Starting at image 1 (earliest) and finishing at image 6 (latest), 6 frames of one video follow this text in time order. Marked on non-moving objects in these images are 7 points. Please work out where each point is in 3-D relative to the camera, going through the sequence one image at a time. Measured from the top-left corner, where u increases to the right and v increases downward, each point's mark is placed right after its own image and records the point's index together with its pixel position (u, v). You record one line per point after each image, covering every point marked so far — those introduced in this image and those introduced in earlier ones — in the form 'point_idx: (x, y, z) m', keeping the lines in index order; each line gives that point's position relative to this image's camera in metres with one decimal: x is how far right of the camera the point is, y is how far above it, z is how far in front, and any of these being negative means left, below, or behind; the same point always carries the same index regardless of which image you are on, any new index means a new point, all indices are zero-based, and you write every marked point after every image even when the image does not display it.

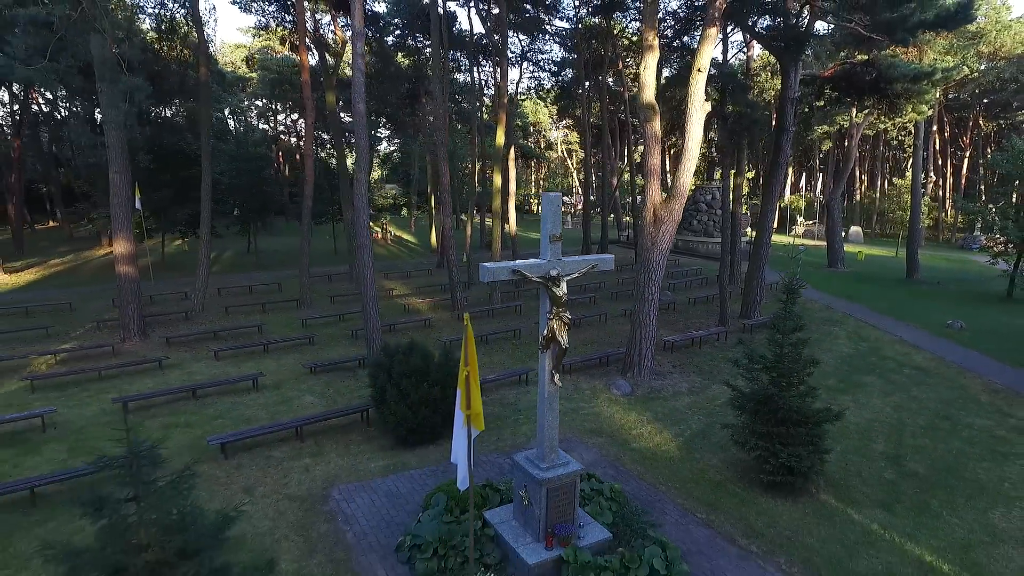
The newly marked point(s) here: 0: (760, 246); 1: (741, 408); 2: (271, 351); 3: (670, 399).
0: (+6.6, +1.1, +15.4) m
1: (+3.1, -1.6, +7.8) m
2: (-5.6, -1.4, +13.6) m
3: (+2.9, -2.0, +10.7) m
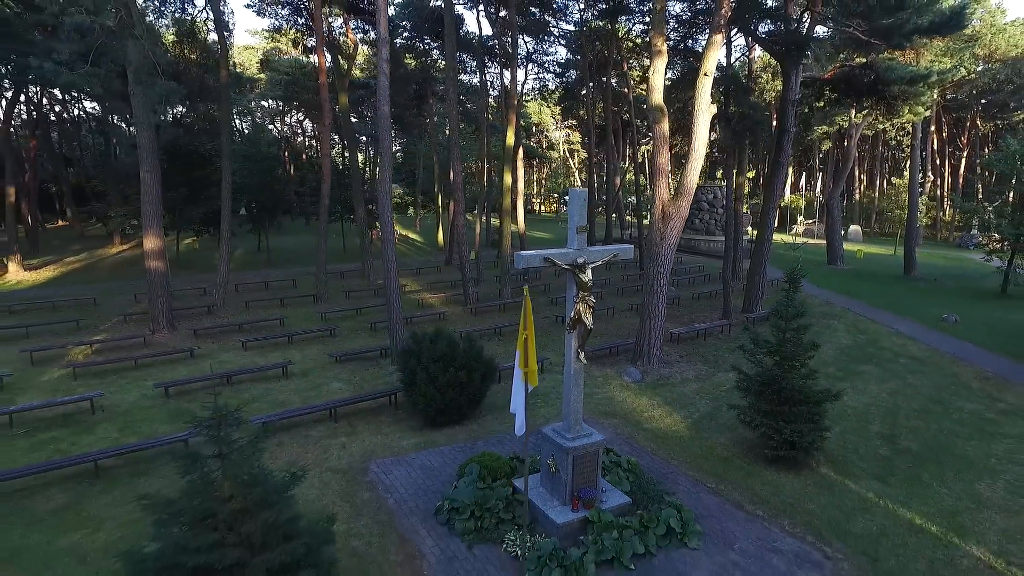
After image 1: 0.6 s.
0: (+6.9, +1.2, +16.1) m
1: (+3.4, -1.5, +8.4) m
2: (-5.3, -1.3, +14.3) m
3: (+3.2, -1.9, +11.3) m
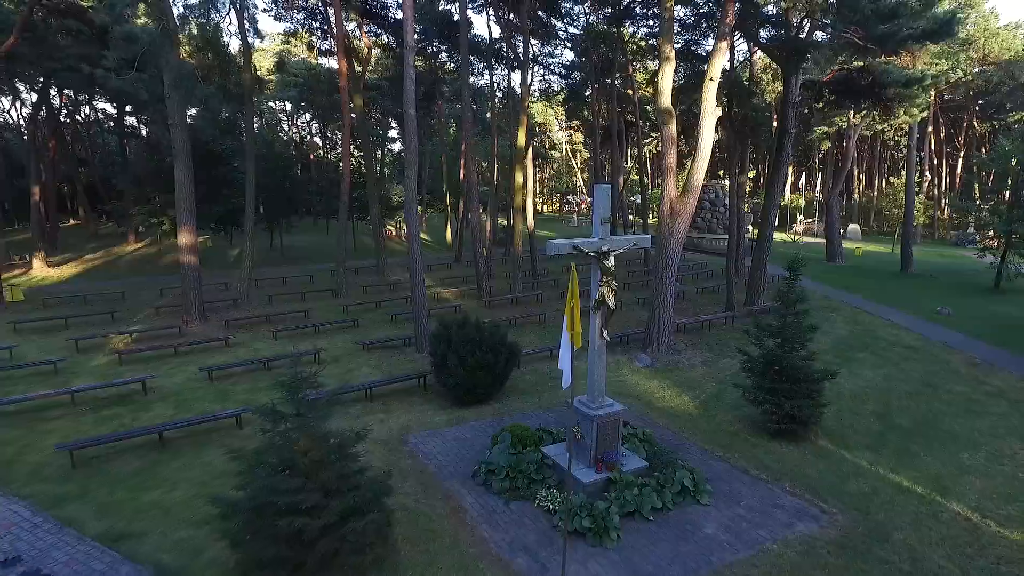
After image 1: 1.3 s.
0: (+7.3, +1.4, +16.9) m
1: (+3.8, -1.3, +9.2) m
2: (-4.9, -1.1, +15.1) m
3: (+3.6, -1.7, +12.1) m
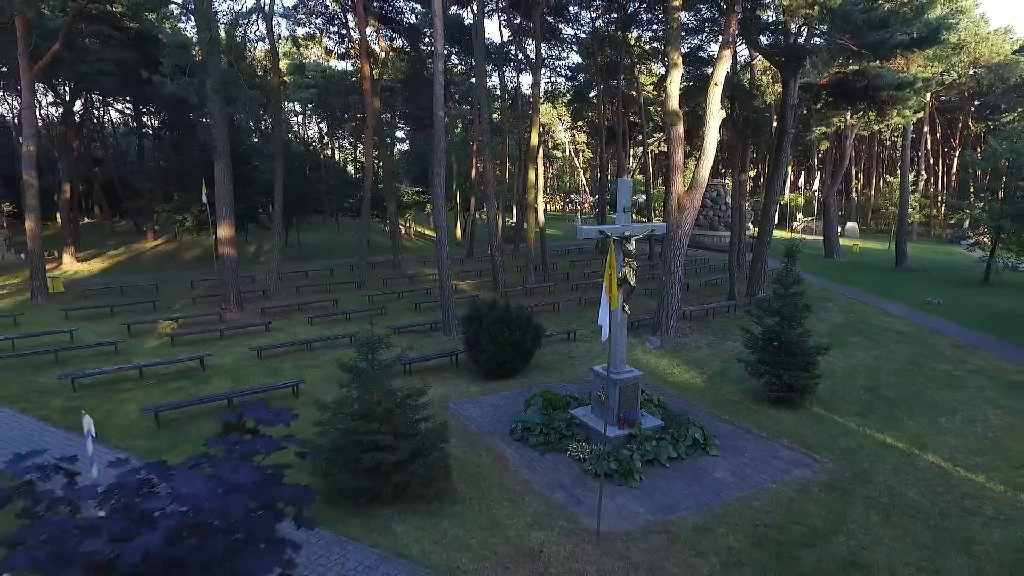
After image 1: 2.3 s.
0: (+7.8, +1.7, +18.0) m
1: (+4.3, -1.0, +10.3) m
2: (-4.4, -0.8, +16.1) m
3: (+4.1, -1.4, +13.2) m
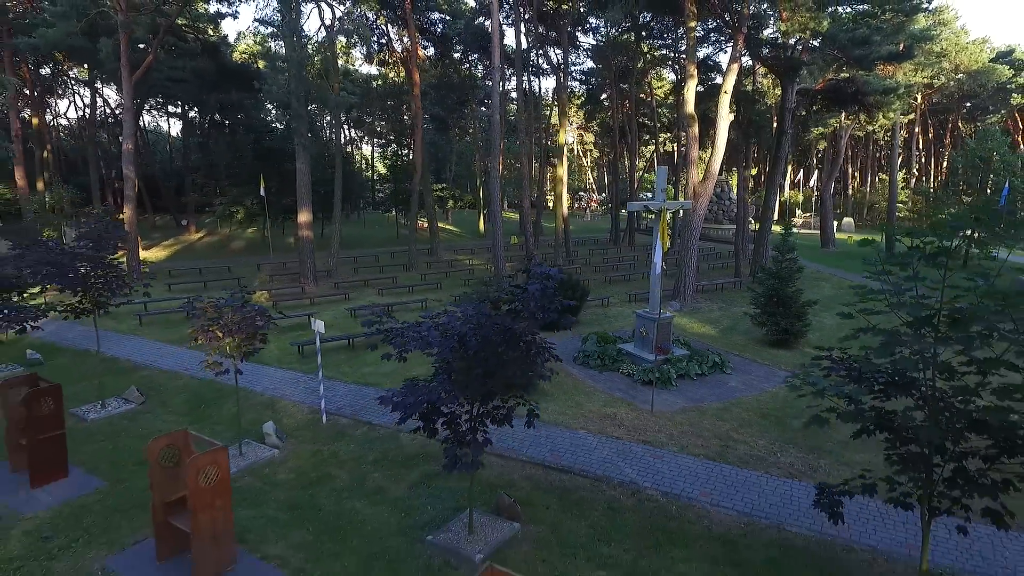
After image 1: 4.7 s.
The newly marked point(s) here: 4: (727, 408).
0: (+9.0, +2.4, +20.7) m
1: (+5.5, -0.3, +13.1) m
2: (-3.2, -0.1, +18.9) m
3: (+5.4, -0.7, +16.0) m
4: (+3.4, -1.9, +9.2) m
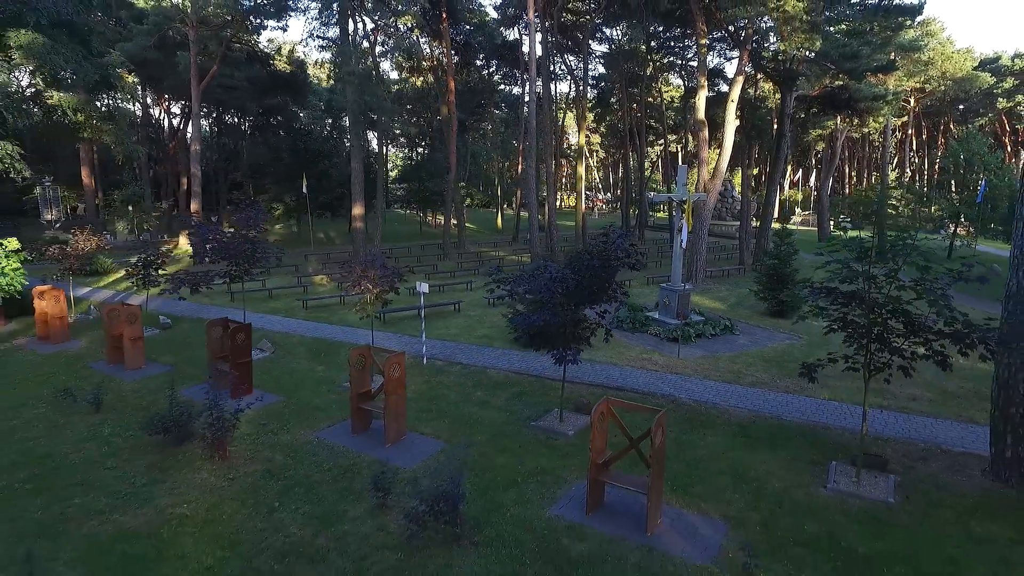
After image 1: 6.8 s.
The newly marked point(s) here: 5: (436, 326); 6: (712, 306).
0: (+10.1, +3.0, +23.2) m
1: (+6.6, +0.3, +15.5) m
2: (-2.1, +0.4, +21.4) m
3: (+6.5, -0.2, +18.4) m
4: (+4.5, -1.4, +11.6) m
5: (-1.8, -1.0, +13.9) m
6: (+5.7, -0.5, +16.6) m
